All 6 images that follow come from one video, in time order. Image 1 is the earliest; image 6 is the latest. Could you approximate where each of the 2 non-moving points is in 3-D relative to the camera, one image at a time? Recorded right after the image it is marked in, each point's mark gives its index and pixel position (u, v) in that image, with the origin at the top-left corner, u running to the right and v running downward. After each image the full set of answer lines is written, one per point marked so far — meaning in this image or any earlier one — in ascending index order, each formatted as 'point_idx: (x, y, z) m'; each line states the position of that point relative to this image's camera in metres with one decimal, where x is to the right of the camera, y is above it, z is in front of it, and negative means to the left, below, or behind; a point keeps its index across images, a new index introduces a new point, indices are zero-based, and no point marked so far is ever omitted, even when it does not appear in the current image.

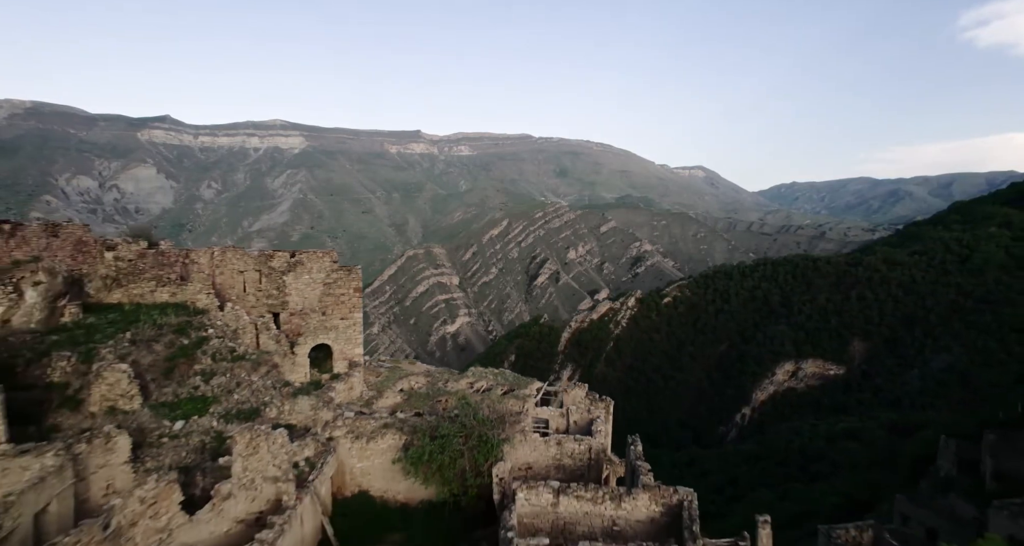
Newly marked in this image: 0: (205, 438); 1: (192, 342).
0: (-4.6, -2.1, +8.3) m
1: (-6.1, -1.3, +8.9) m
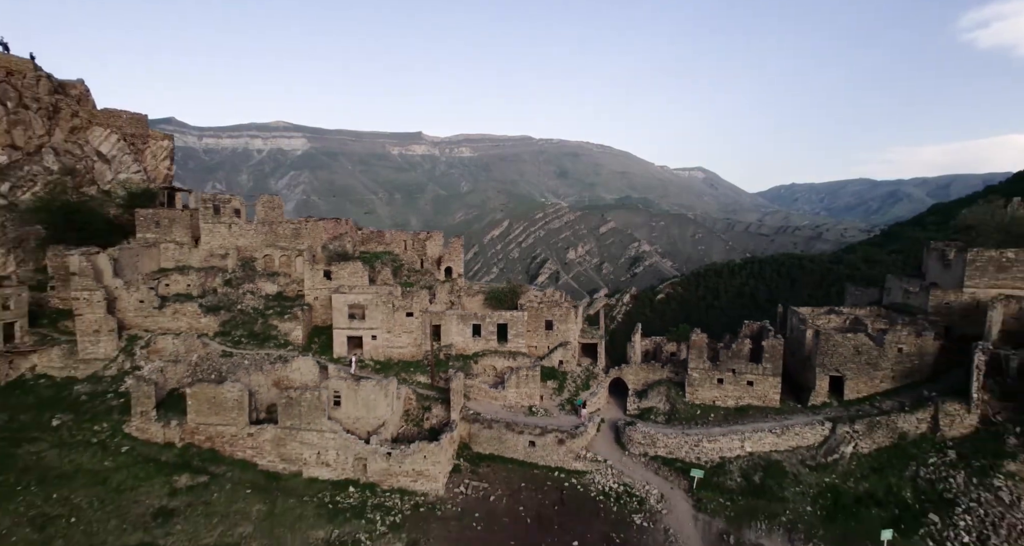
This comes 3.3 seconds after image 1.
0: (-4.0, -0.3, +24.8) m
1: (-5.5, +0.4, +25.5) m
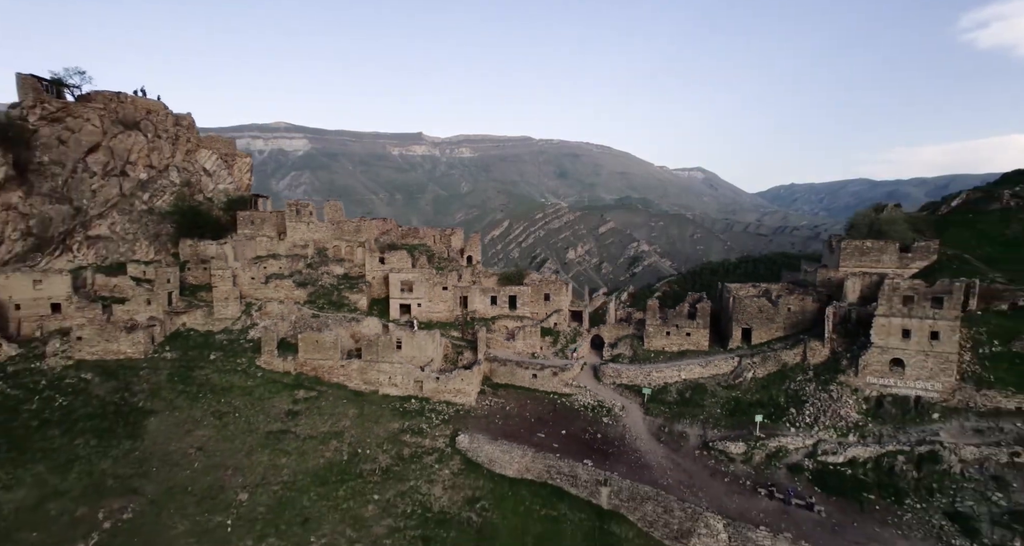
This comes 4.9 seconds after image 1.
0: (-3.6, +0.5, +32.7) m
1: (-5.1, +1.2, +33.3) m
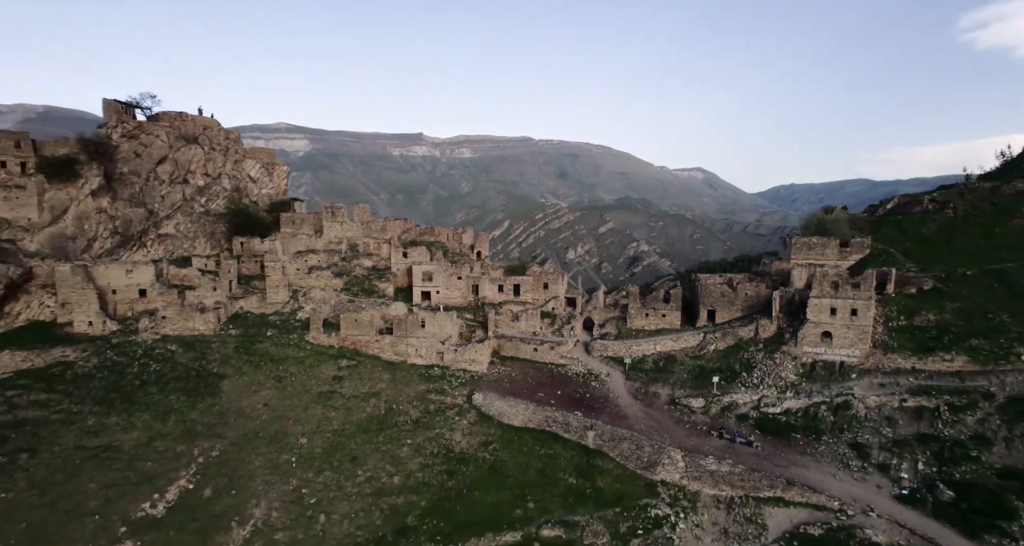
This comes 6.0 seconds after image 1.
0: (-3.4, +1.0, +37.9) m
1: (-4.8, +1.7, +38.6) m
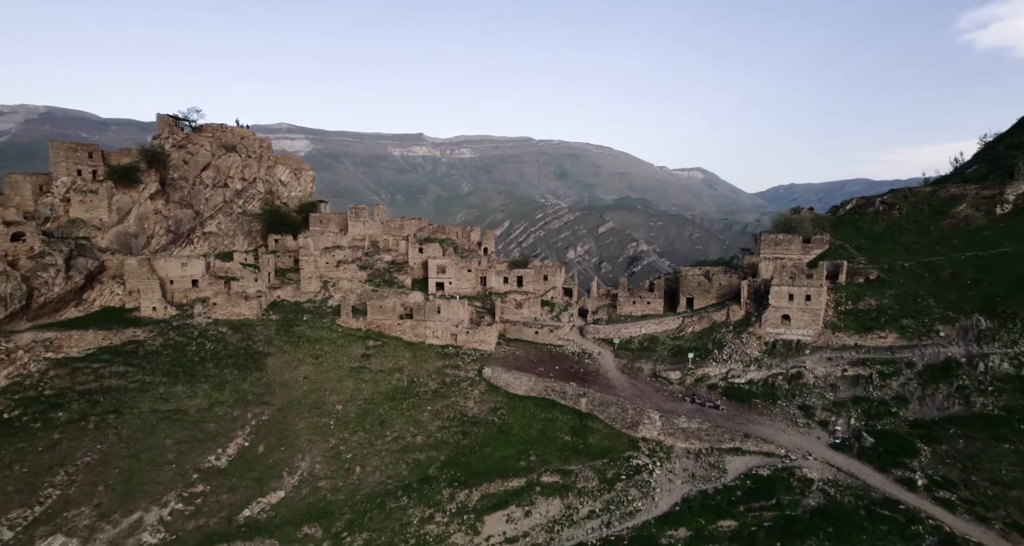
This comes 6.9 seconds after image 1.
0: (-3.1, +1.5, +42.5) m
1: (-4.6, +2.2, +43.1) m
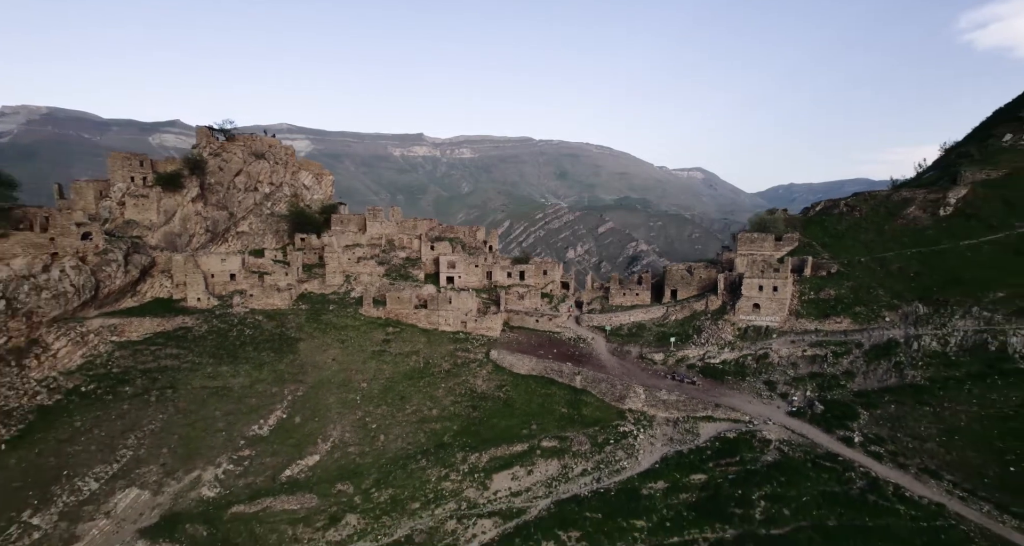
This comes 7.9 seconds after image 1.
0: (-2.9, +1.9, +46.7) m
1: (-4.3, +2.6, +47.4) m
